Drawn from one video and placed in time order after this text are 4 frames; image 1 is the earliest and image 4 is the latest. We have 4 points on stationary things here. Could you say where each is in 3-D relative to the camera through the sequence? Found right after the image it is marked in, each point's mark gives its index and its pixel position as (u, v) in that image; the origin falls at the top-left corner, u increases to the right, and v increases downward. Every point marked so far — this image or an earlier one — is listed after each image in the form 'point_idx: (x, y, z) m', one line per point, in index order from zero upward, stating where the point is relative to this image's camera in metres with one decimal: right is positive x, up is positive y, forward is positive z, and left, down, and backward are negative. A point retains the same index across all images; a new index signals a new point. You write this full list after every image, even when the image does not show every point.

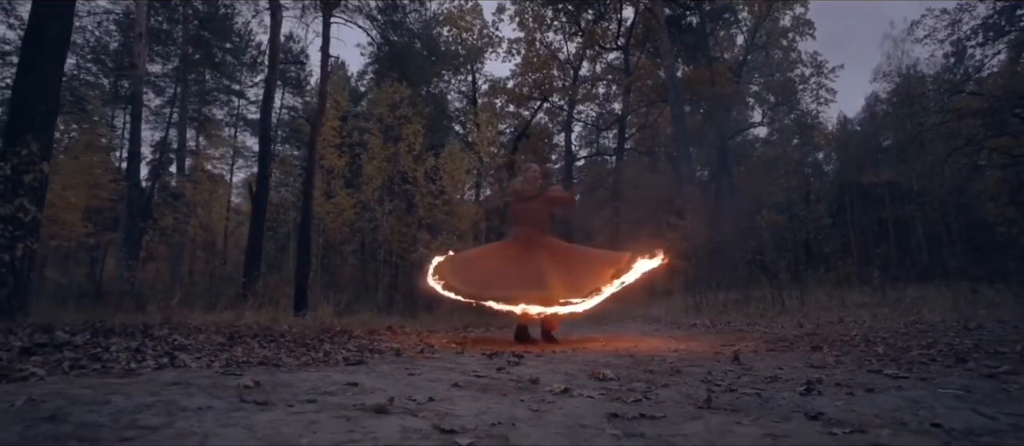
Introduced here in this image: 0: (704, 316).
0: (+3.6, -1.8, +16.3) m
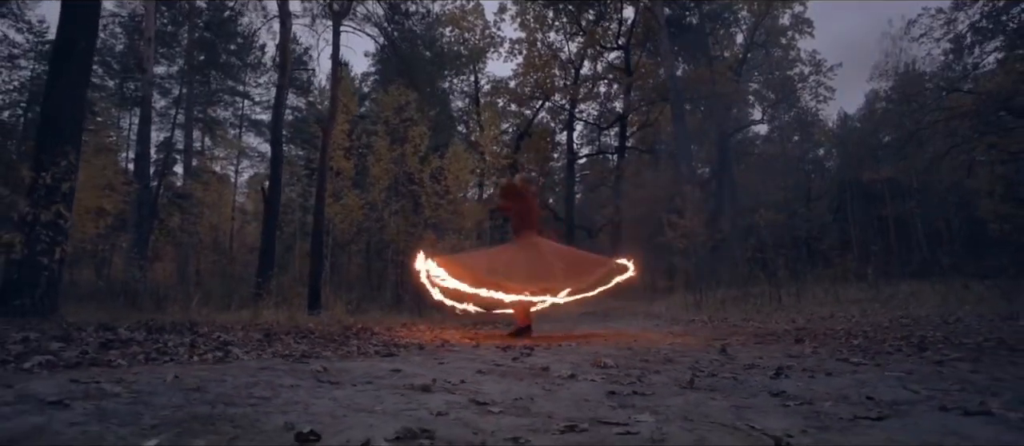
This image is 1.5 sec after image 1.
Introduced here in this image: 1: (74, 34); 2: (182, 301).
0: (+3.7, -1.7, +16.7) m
1: (-5.3, +2.3, +10.5) m
2: (-5.5, -1.3, +14.5) m
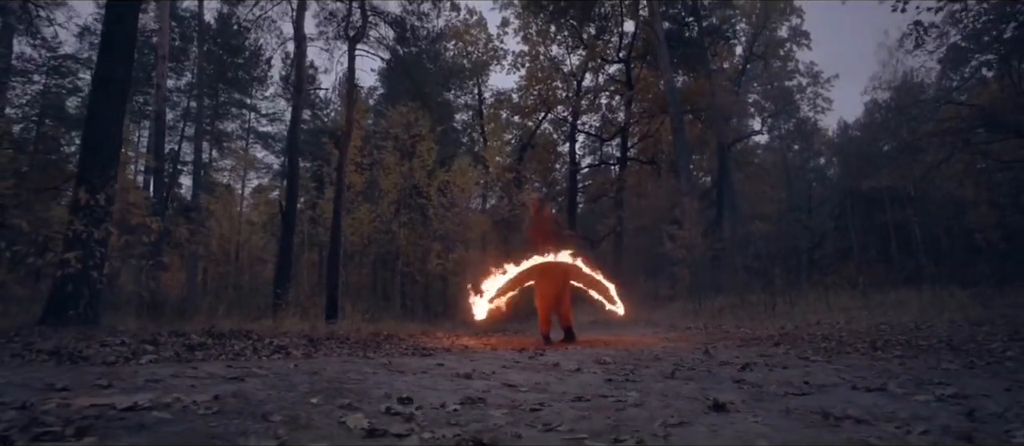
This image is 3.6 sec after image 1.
0: (+3.8, -2.0, +17.4) m
1: (-5.2, +2.1, +11.3) m
2: (-5.4, -1.6, +15.2) m
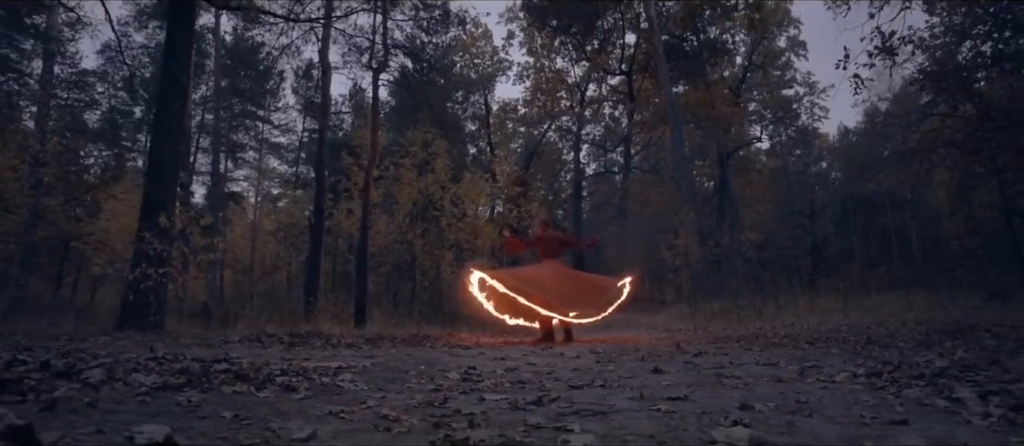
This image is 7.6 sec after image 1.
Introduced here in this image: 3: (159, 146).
0: (+4.0, -2.2, +18.9) m
1: (-5.1, +1.9, +12.8) m
2: (-5.2, -1.8, +16.7) m
3: (-5.2, +1.2, +12.7) m
